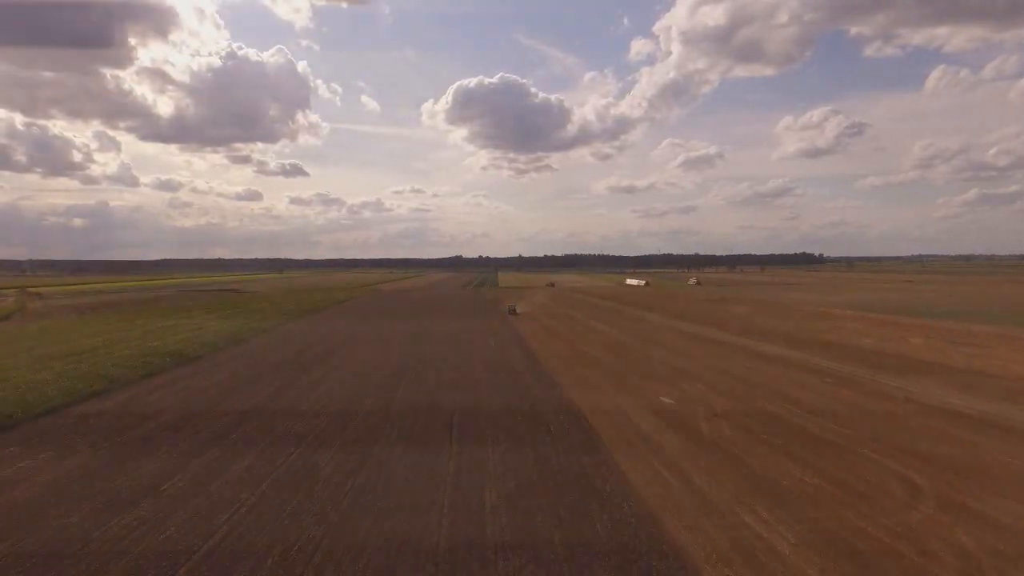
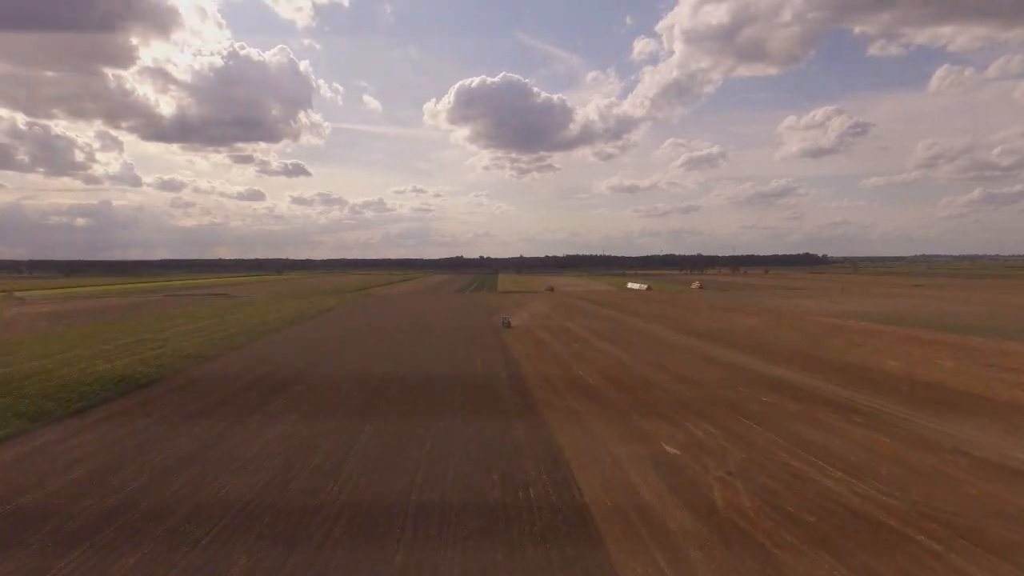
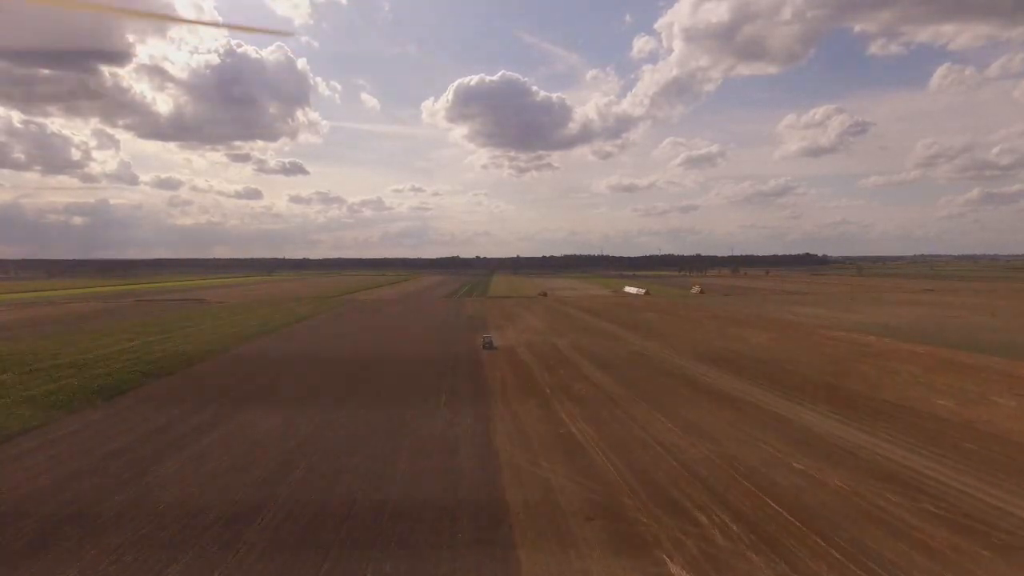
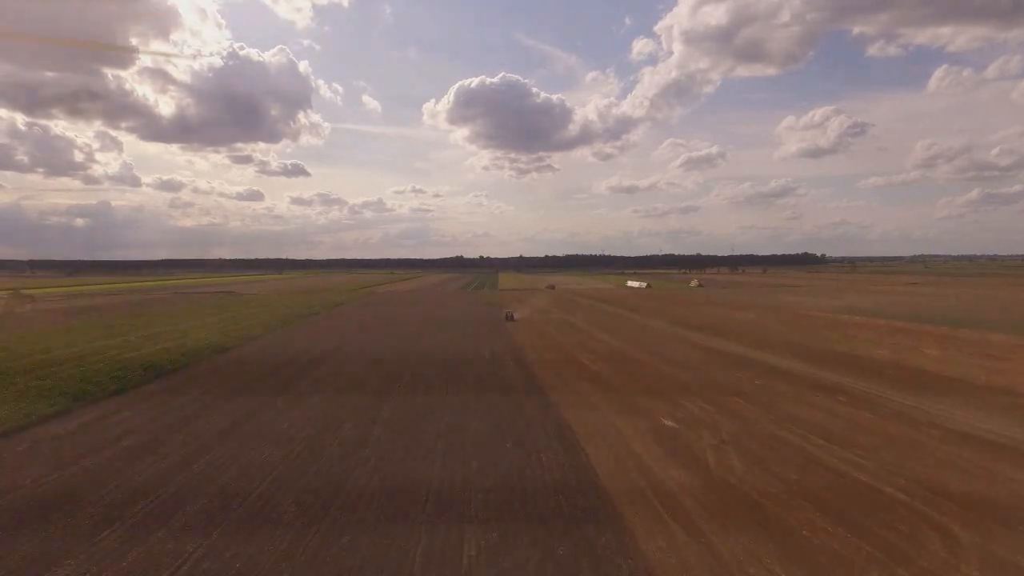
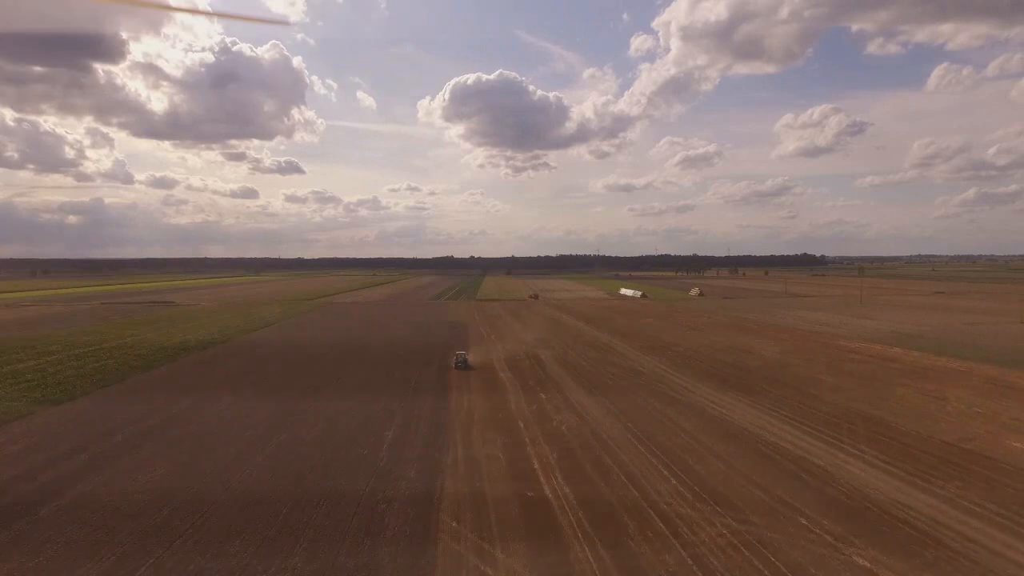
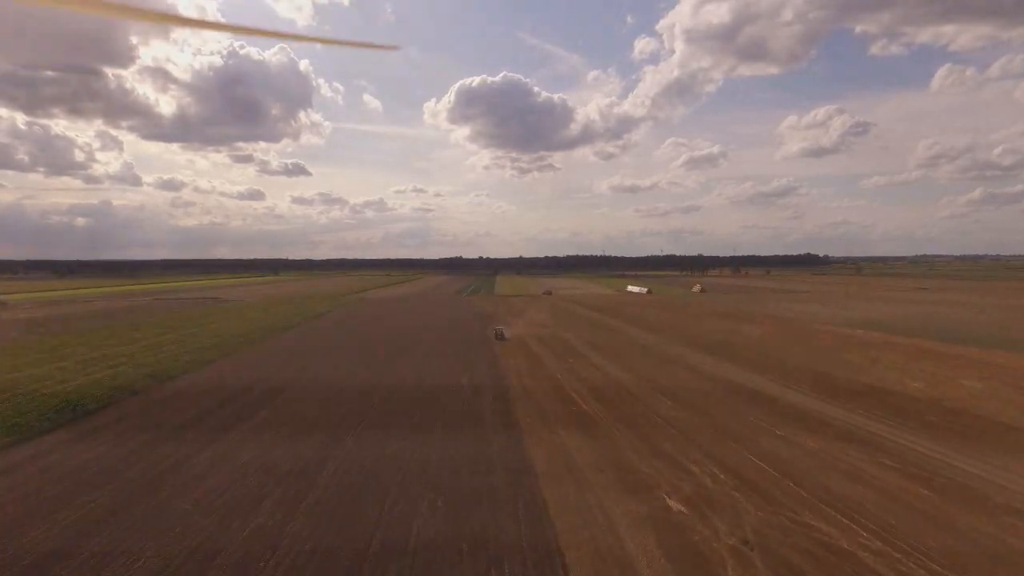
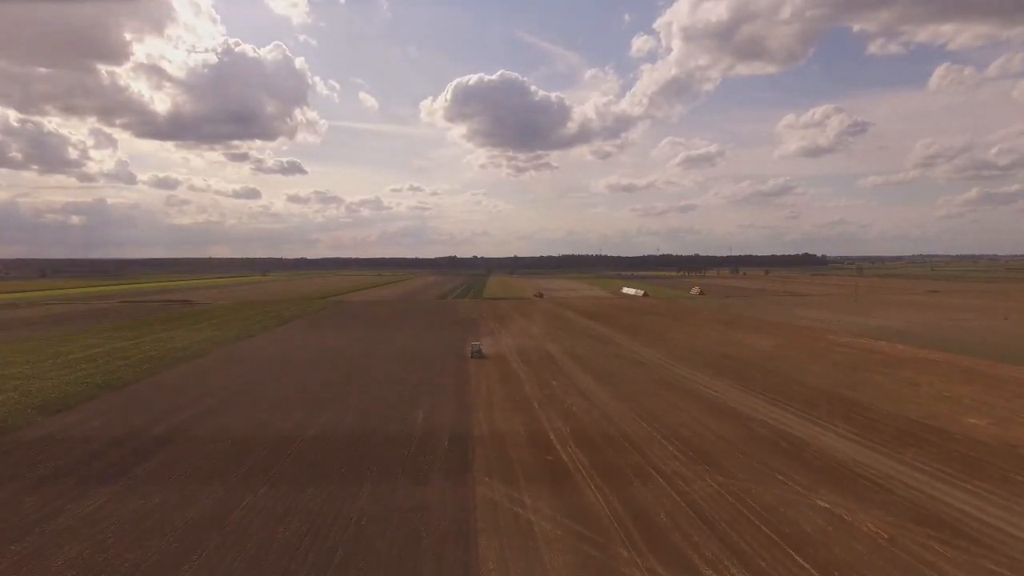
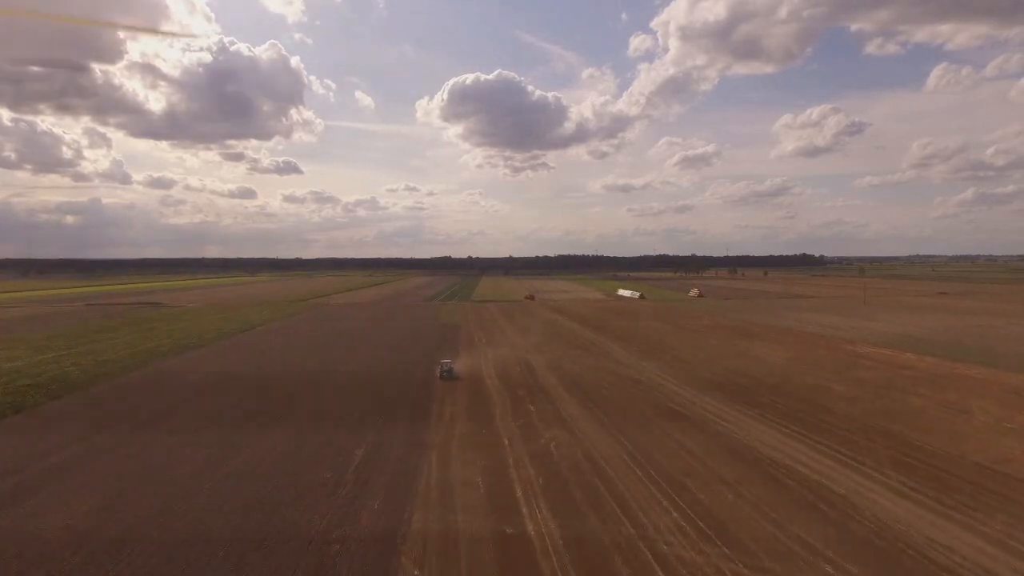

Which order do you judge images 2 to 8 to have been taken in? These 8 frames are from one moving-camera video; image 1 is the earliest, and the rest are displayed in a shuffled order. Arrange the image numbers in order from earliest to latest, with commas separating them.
4, 2, 6, 3, 7, 5, 8
